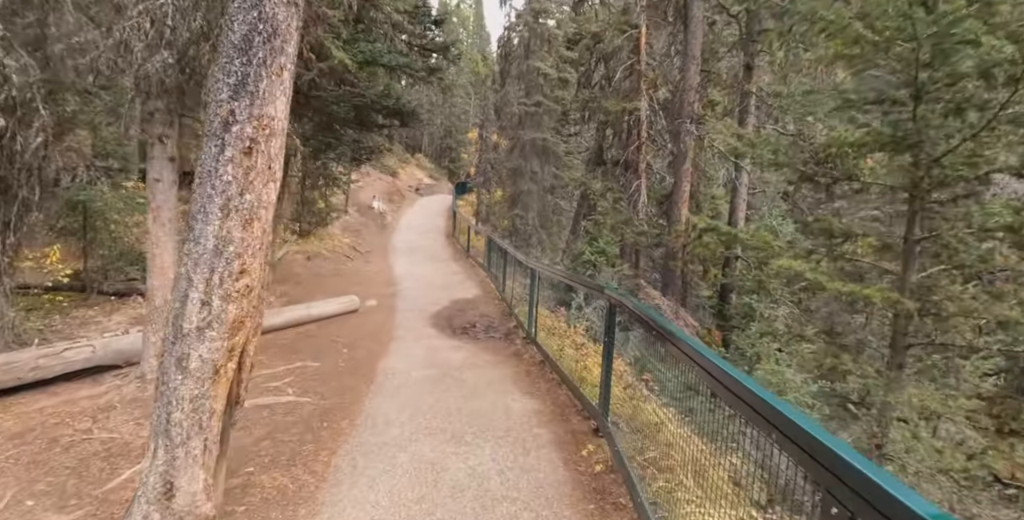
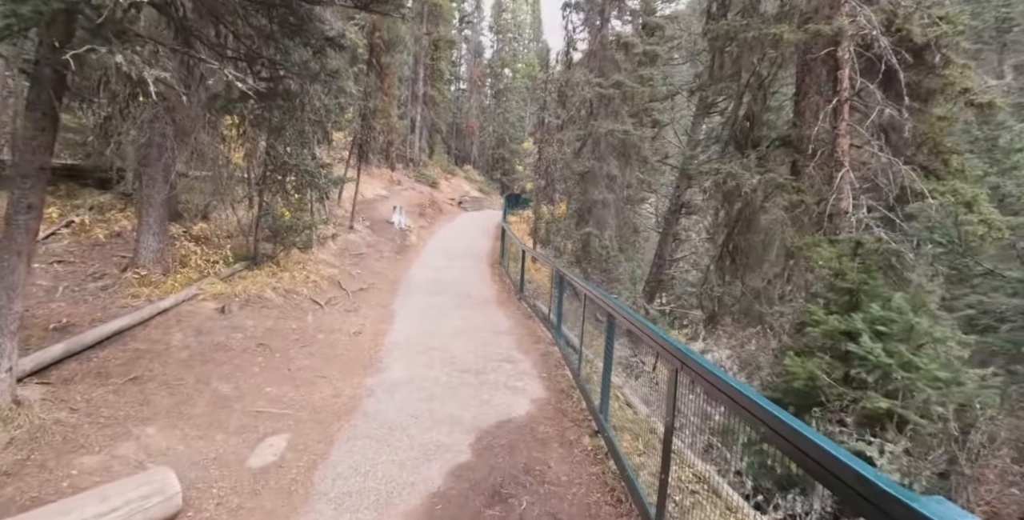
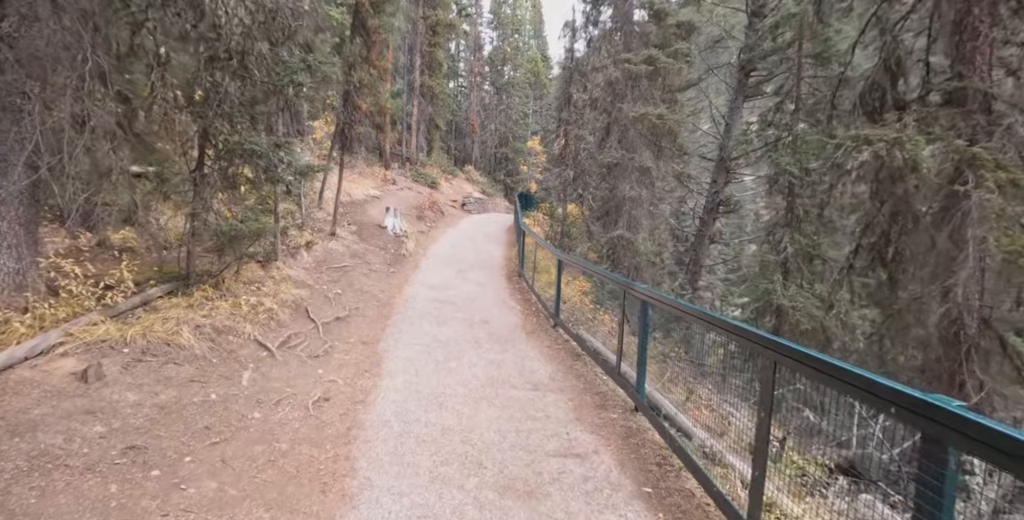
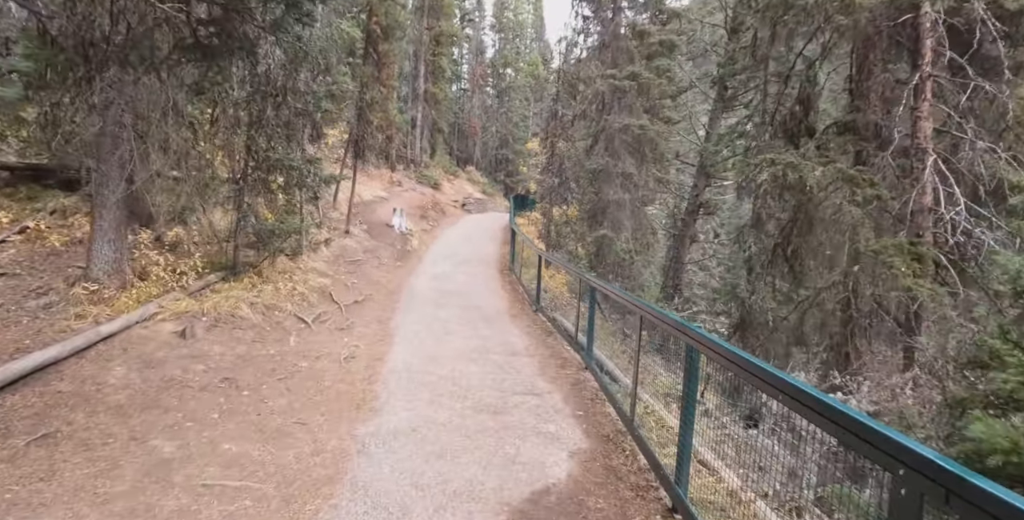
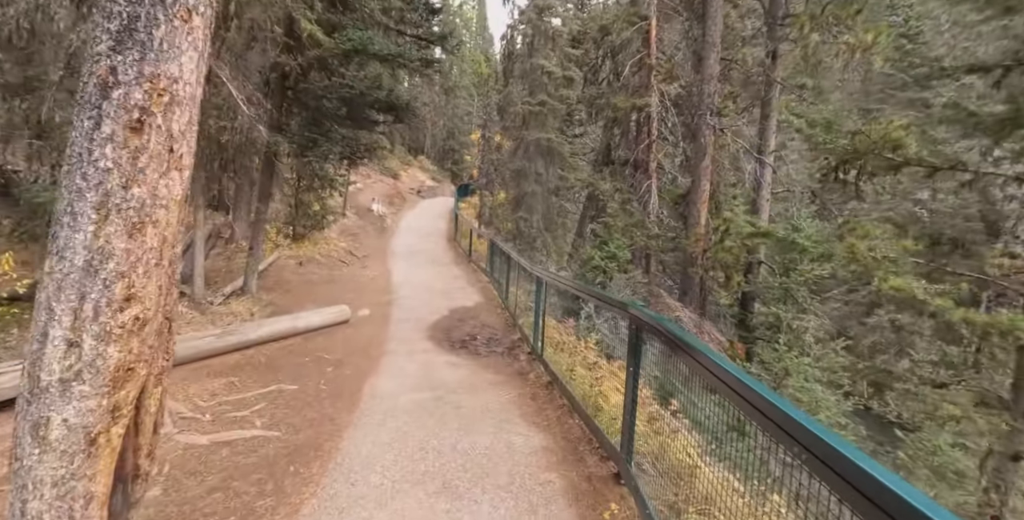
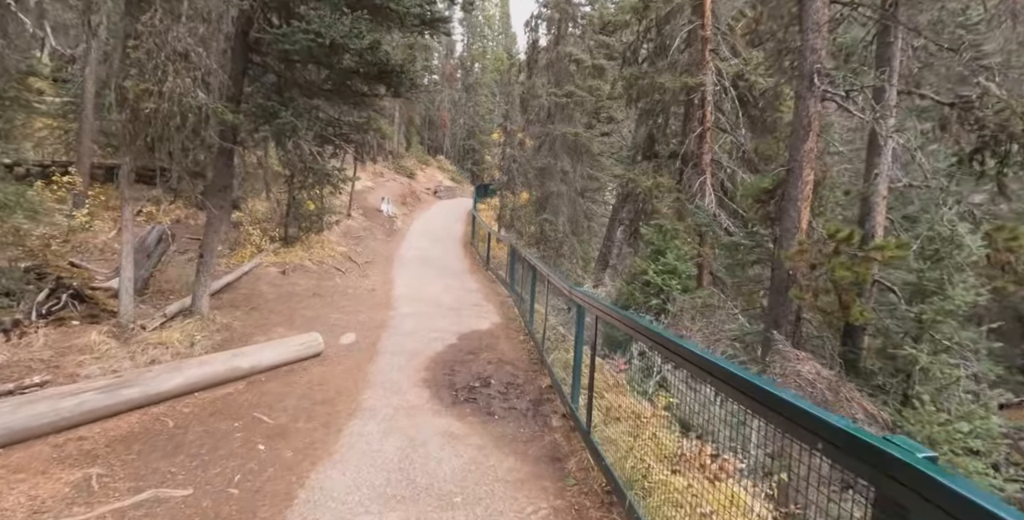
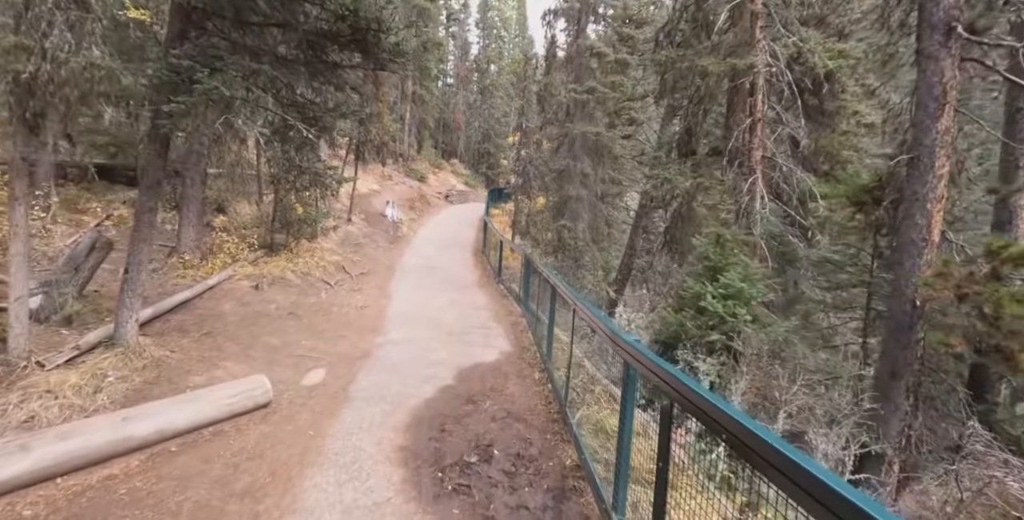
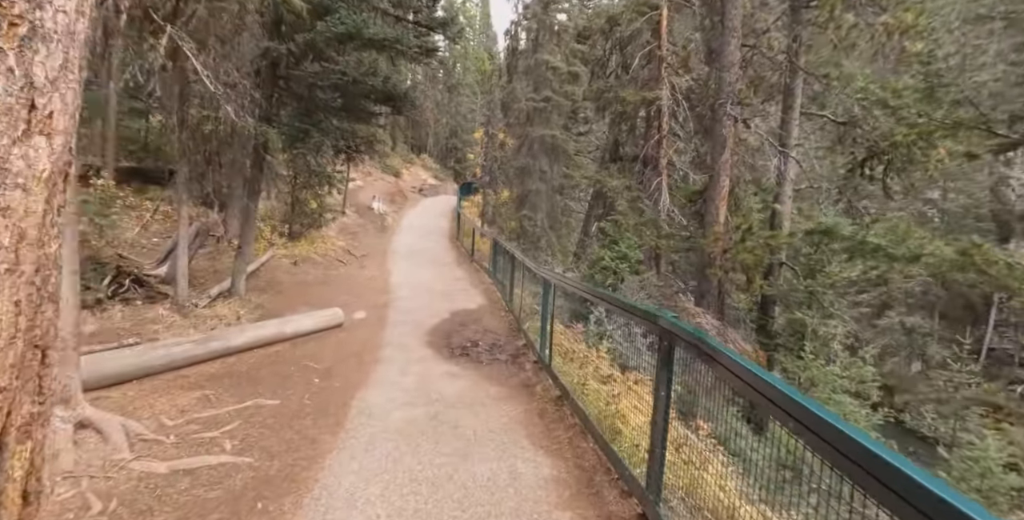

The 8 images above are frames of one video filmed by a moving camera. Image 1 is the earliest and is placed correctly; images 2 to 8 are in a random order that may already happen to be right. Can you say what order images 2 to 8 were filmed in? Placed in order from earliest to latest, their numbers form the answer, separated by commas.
5, 8, 6, 7, 2, 4, 3
